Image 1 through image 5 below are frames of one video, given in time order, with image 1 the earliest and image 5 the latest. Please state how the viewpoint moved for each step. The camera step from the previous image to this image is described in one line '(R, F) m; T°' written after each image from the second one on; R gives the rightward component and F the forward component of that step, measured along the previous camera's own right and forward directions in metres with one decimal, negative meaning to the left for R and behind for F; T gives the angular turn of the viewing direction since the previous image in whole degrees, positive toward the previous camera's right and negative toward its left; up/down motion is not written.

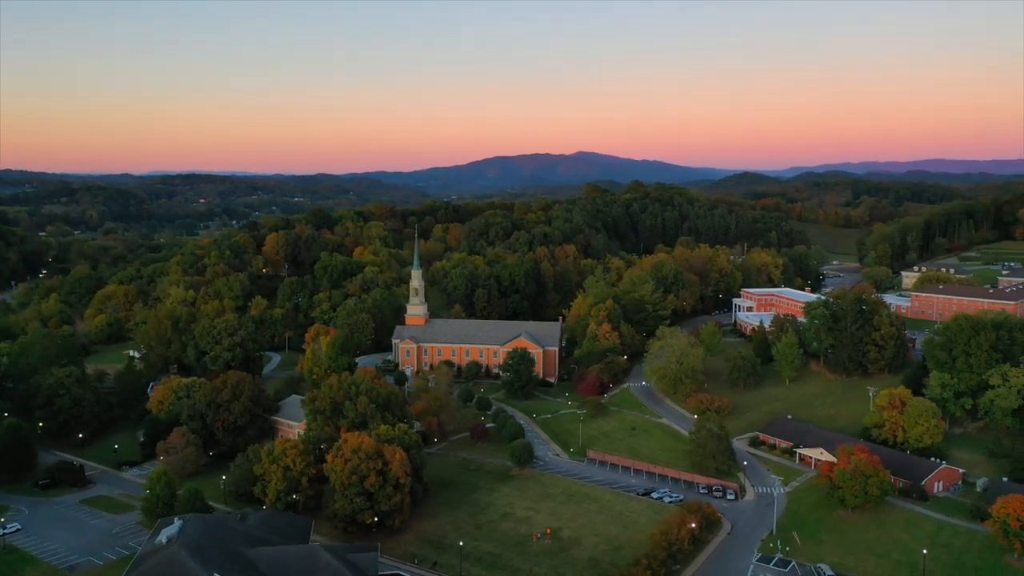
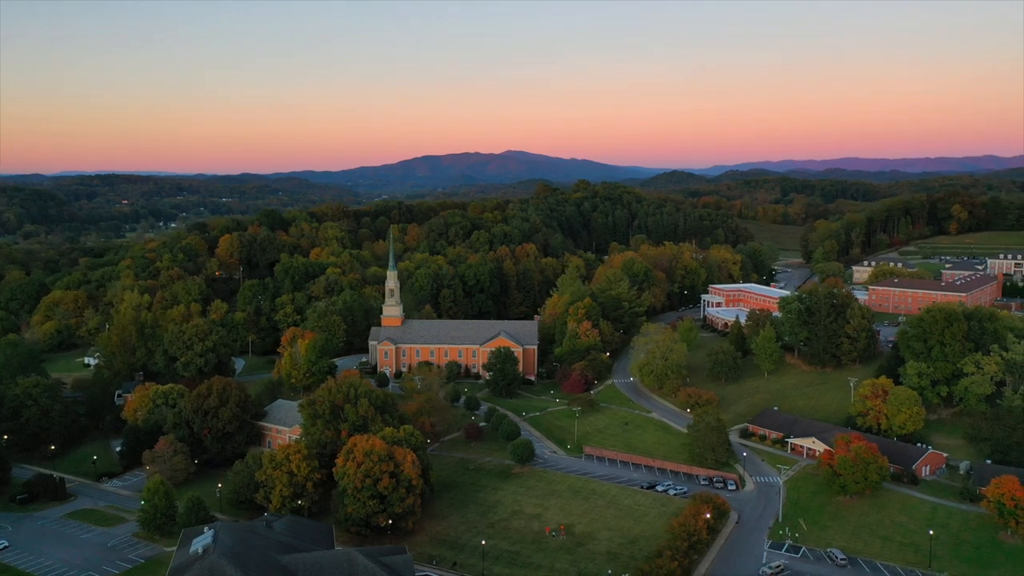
(-4.5, -0.2) m; +5°
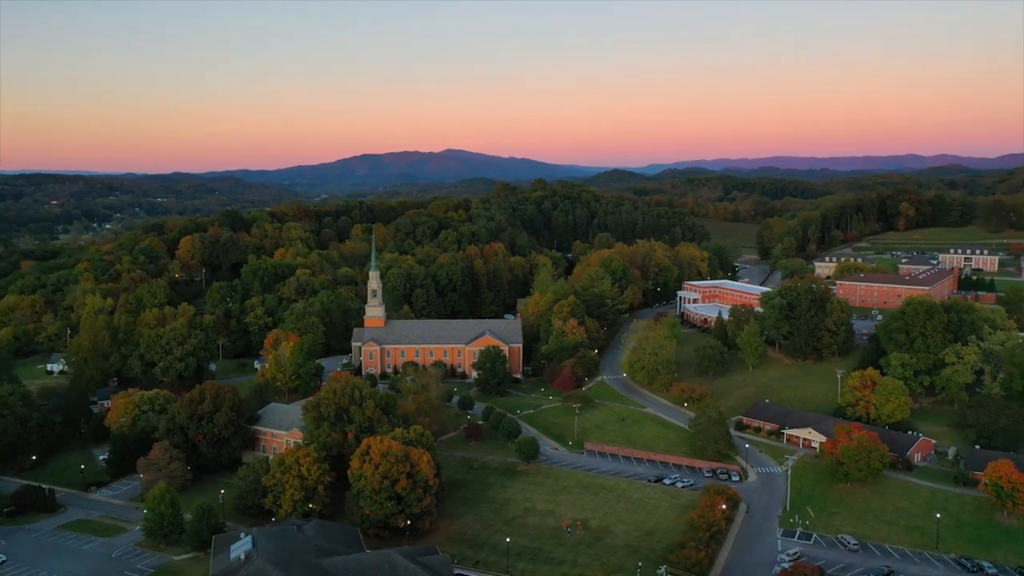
(-4.2, -0.2) m; +4°
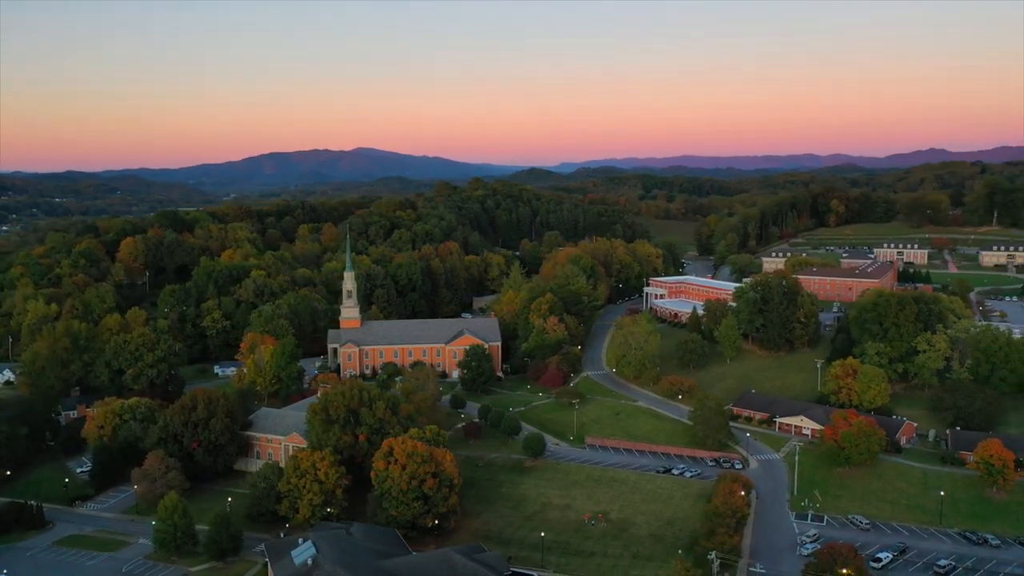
(-6.1, -0.2) m; +6°
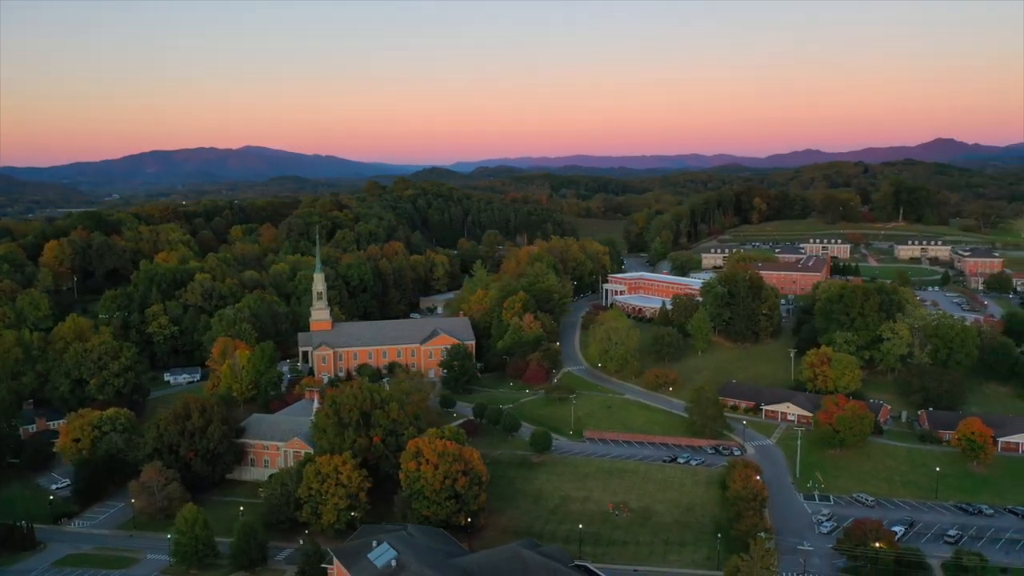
(-7.4, -0.1) m; +7°
